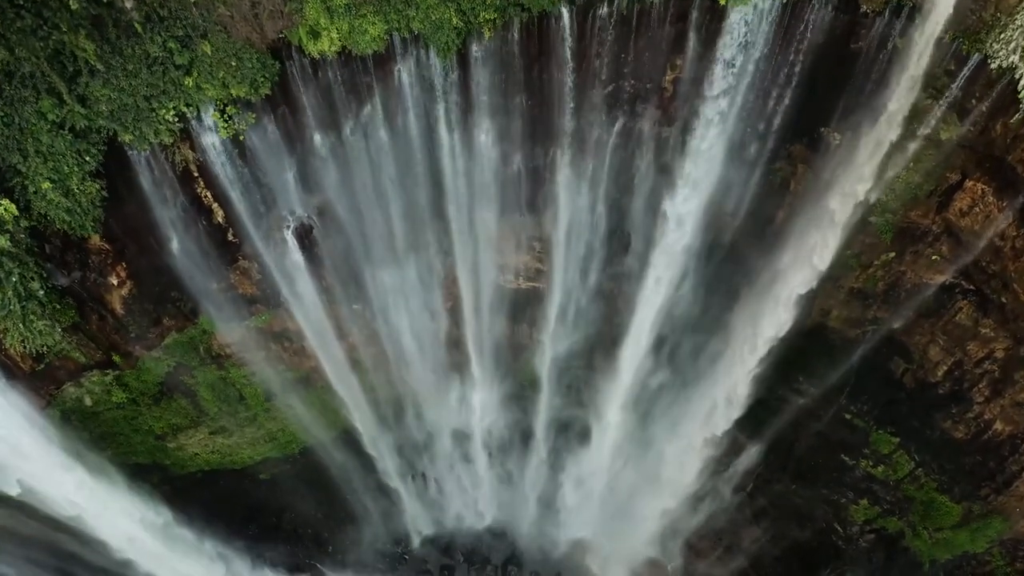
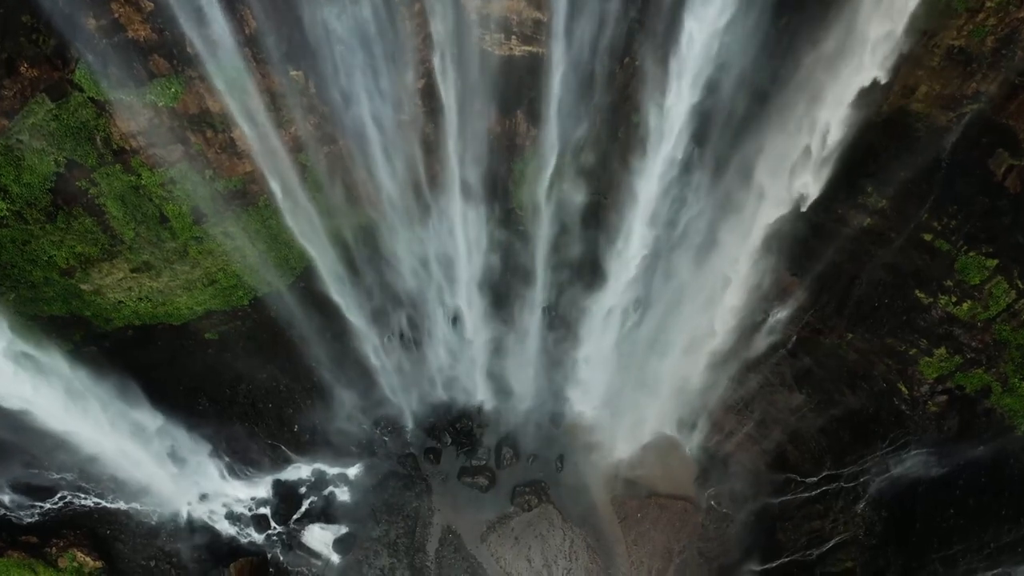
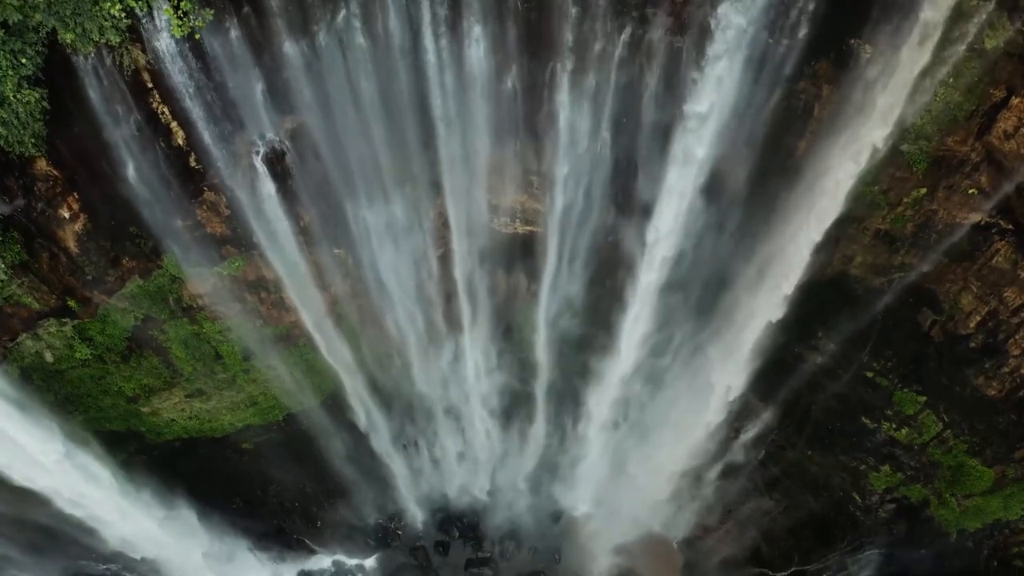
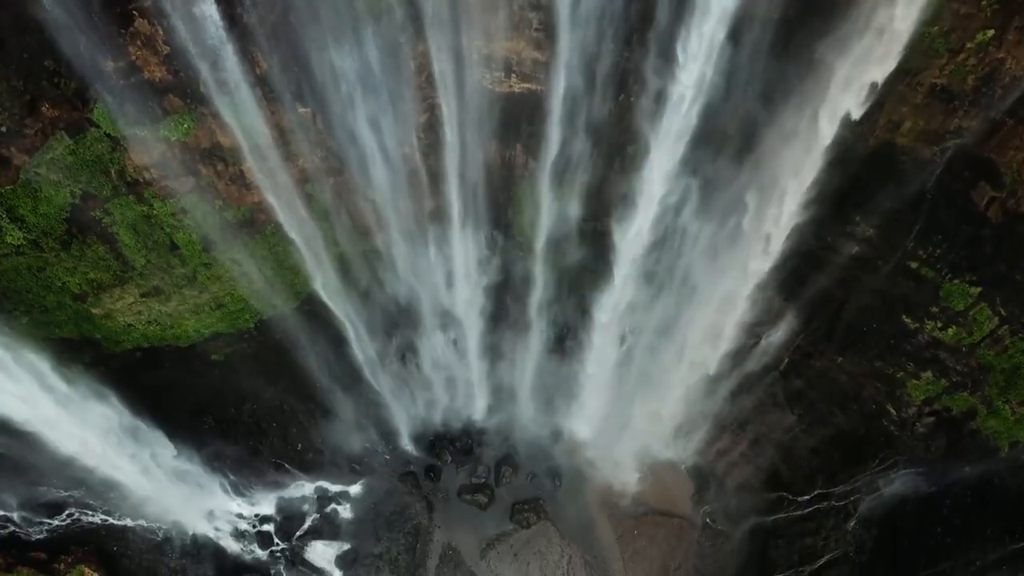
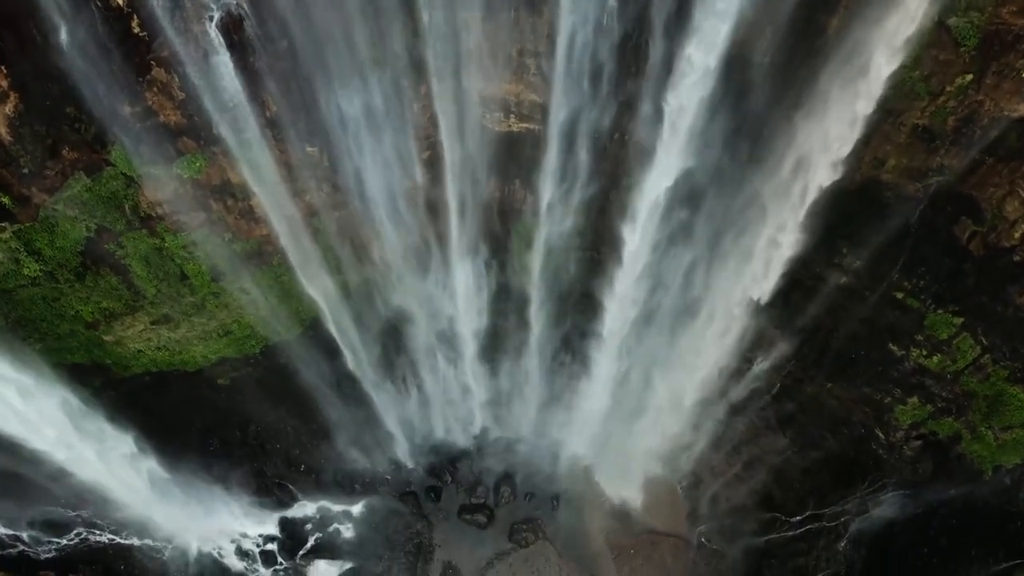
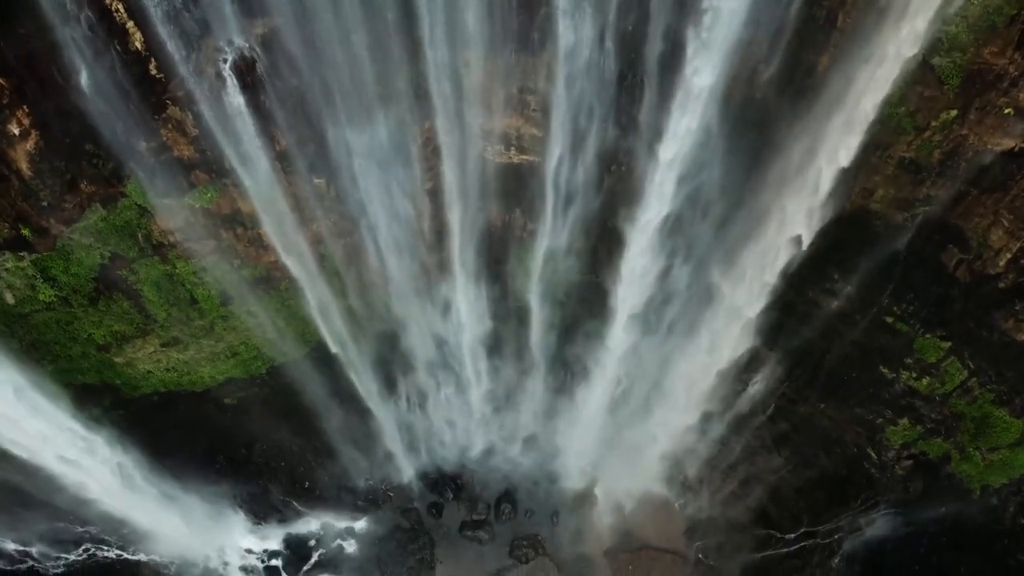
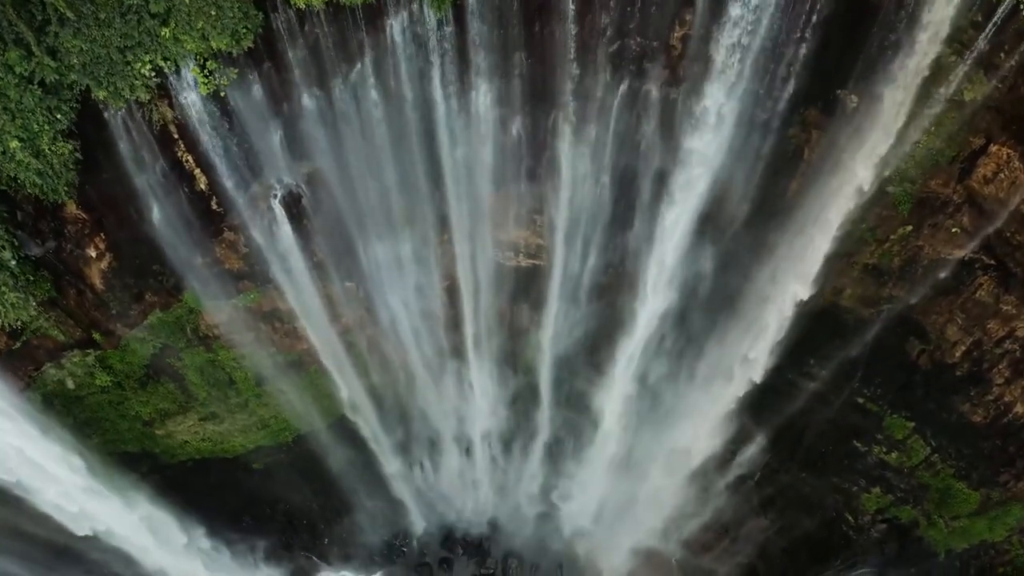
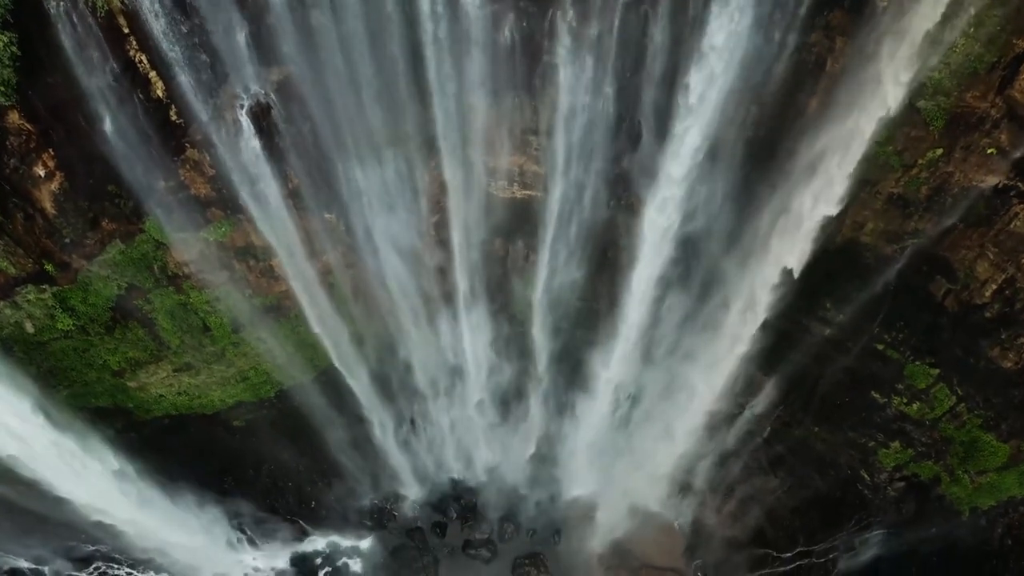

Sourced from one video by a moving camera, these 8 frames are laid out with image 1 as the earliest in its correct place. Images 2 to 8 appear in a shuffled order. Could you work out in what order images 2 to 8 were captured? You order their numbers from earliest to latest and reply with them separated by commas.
7, 3, 8, 6, 5, 4, 2
